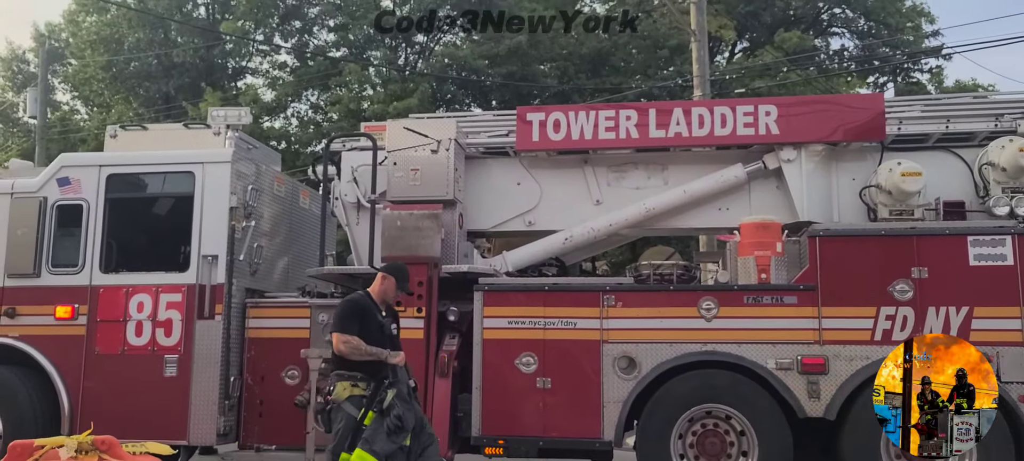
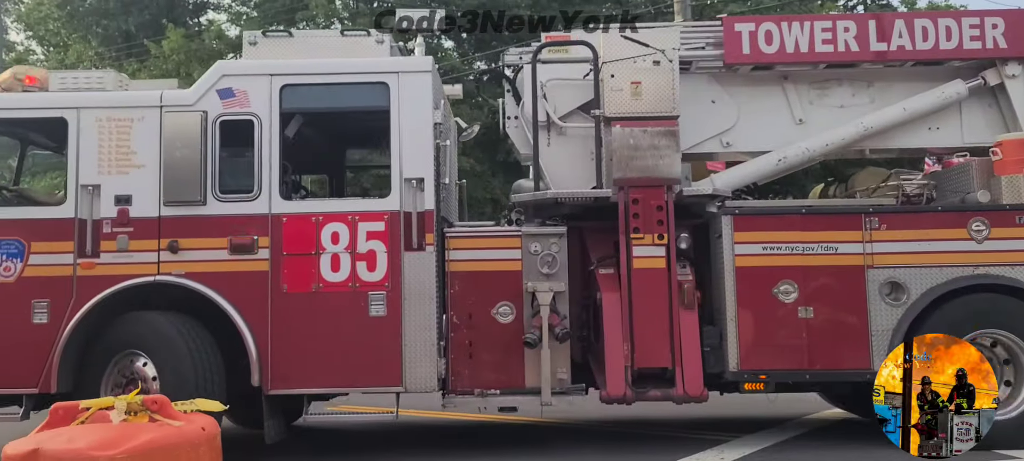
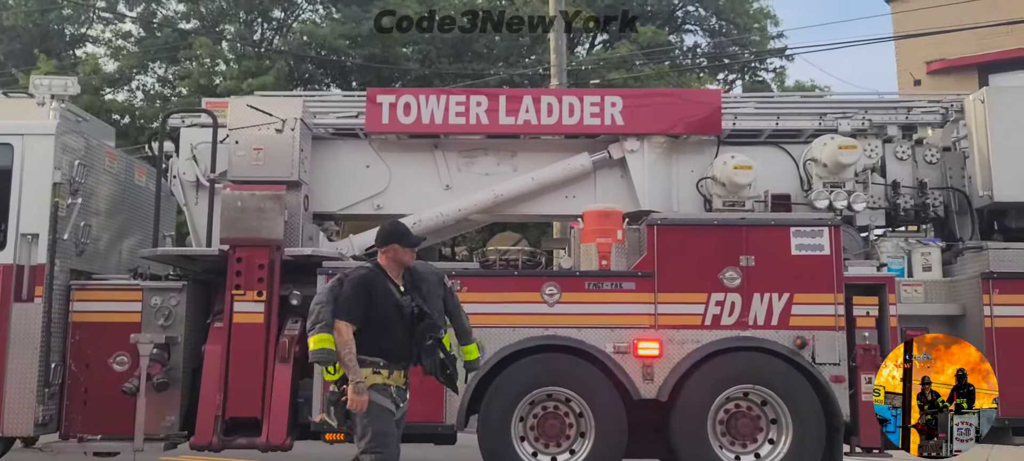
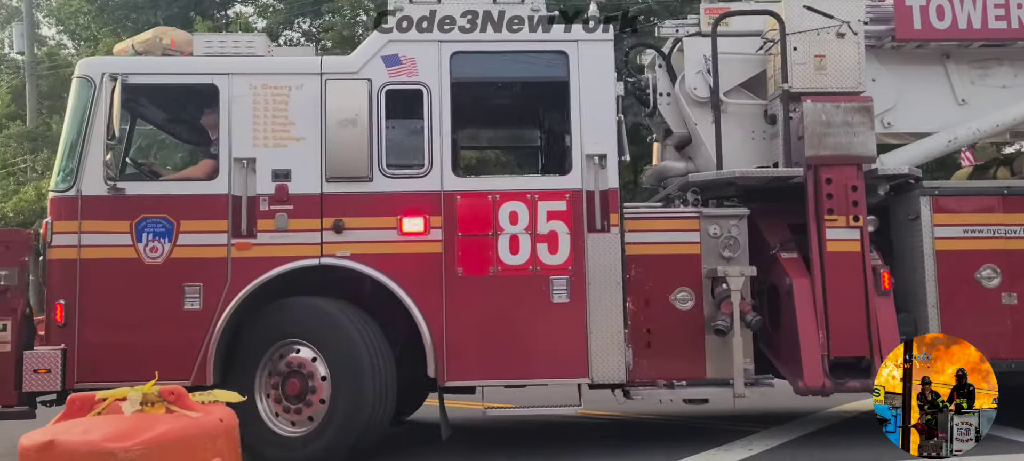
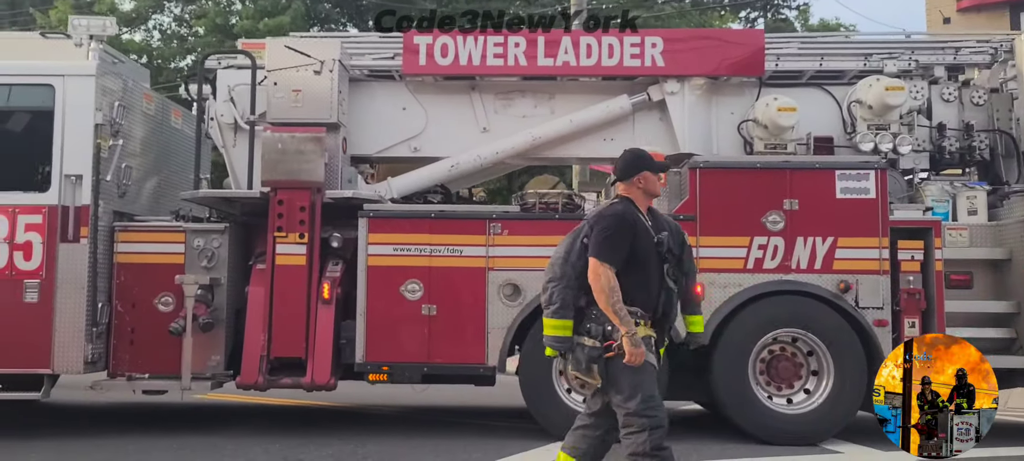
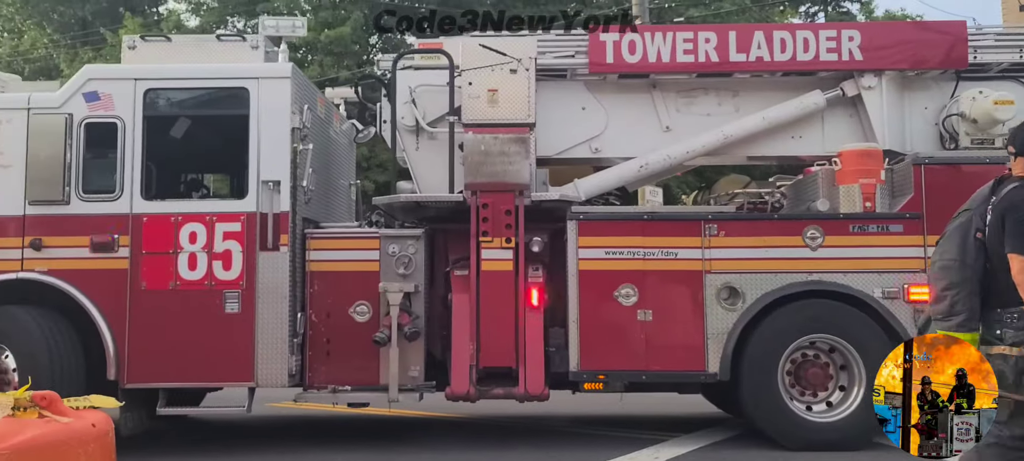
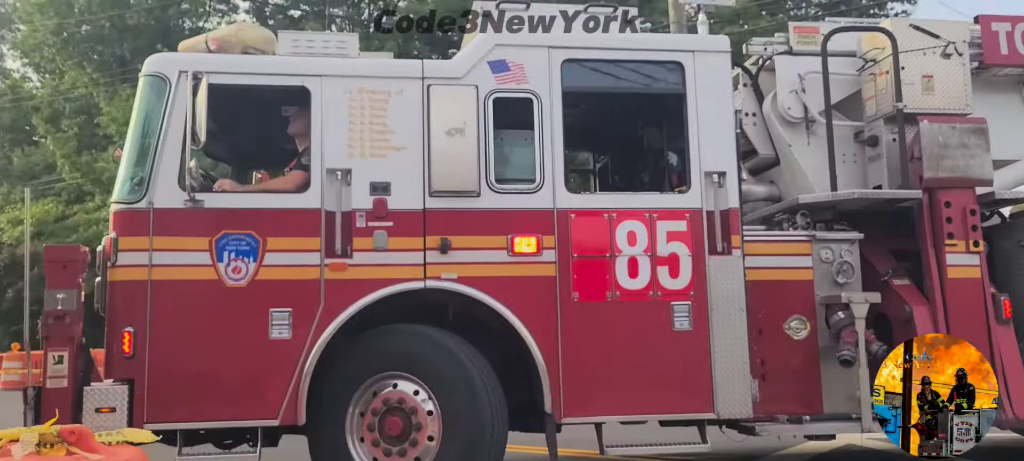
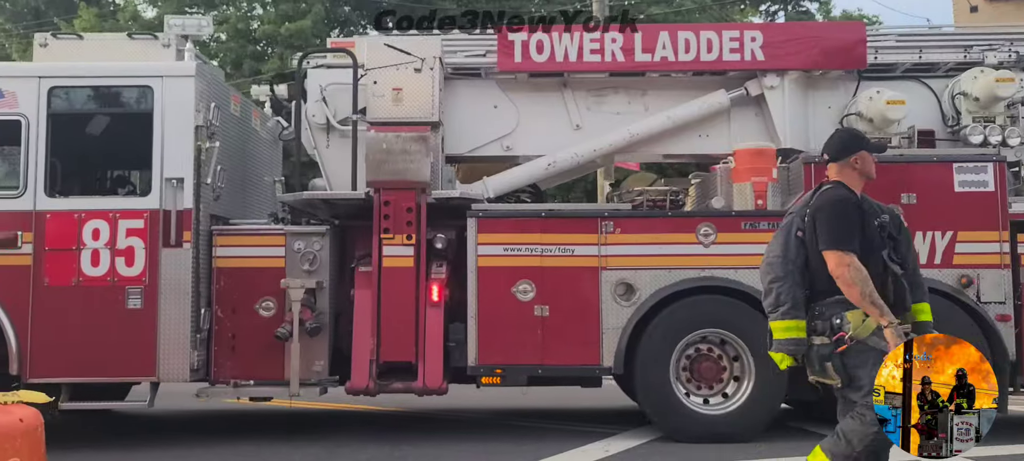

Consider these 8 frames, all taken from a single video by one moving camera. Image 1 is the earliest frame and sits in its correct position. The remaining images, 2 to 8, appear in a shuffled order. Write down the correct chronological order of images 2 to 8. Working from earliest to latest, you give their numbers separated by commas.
3, 5, 8, 6, 2, 4, 7
